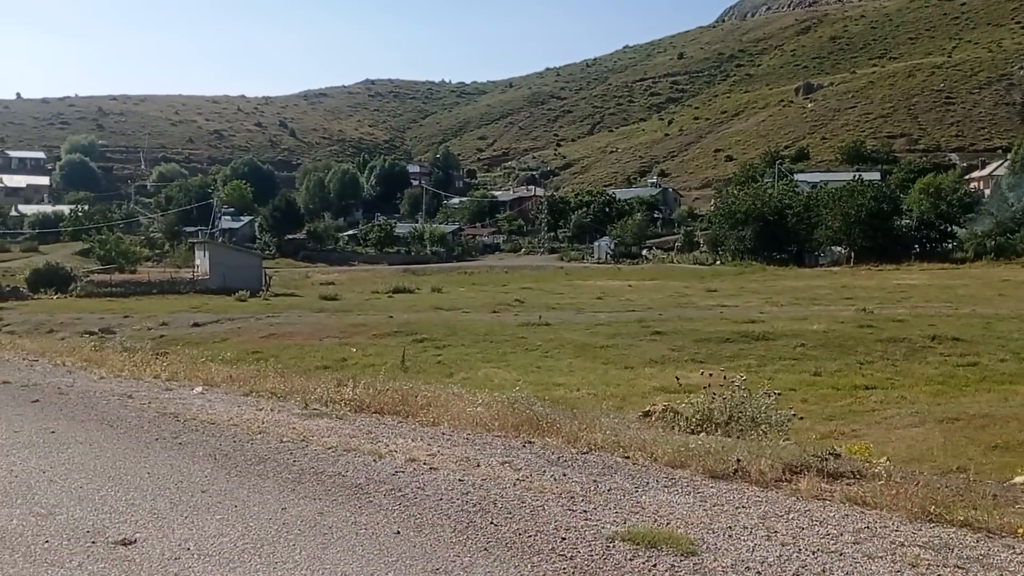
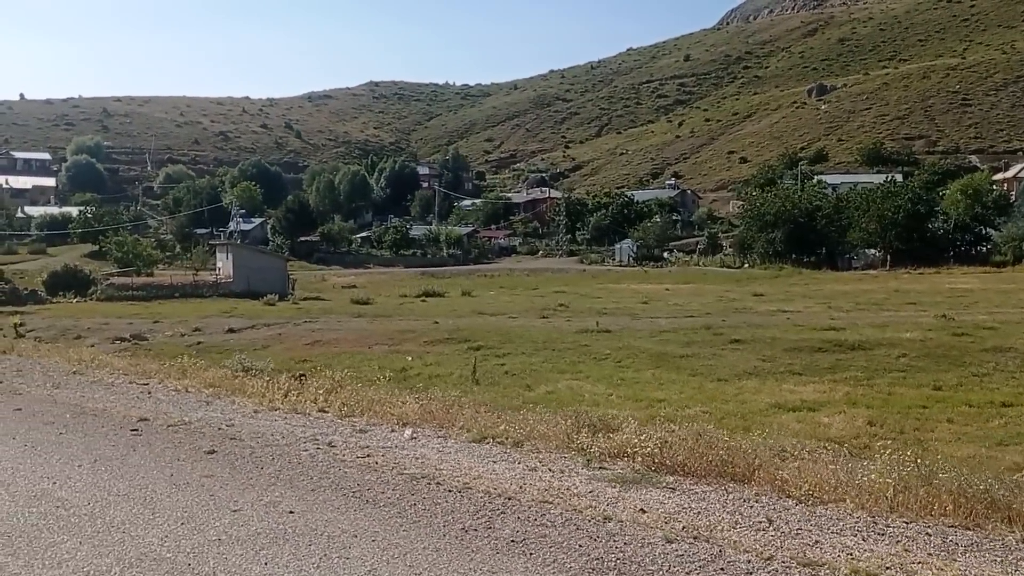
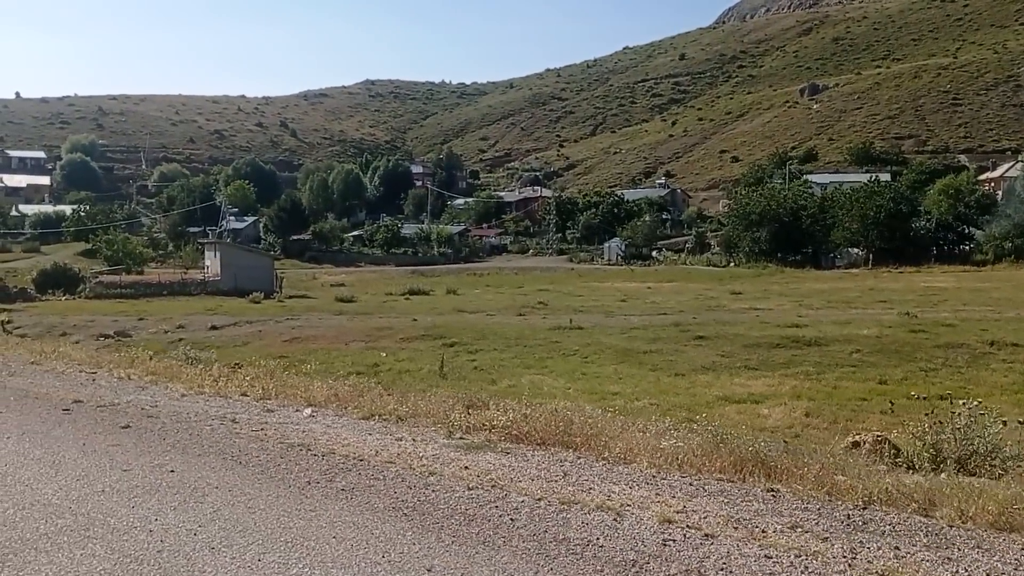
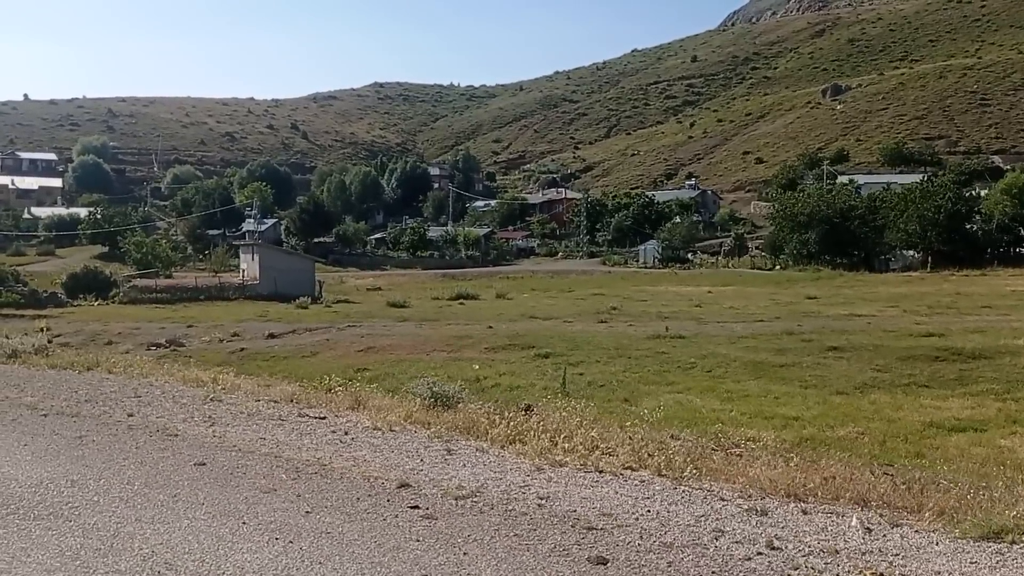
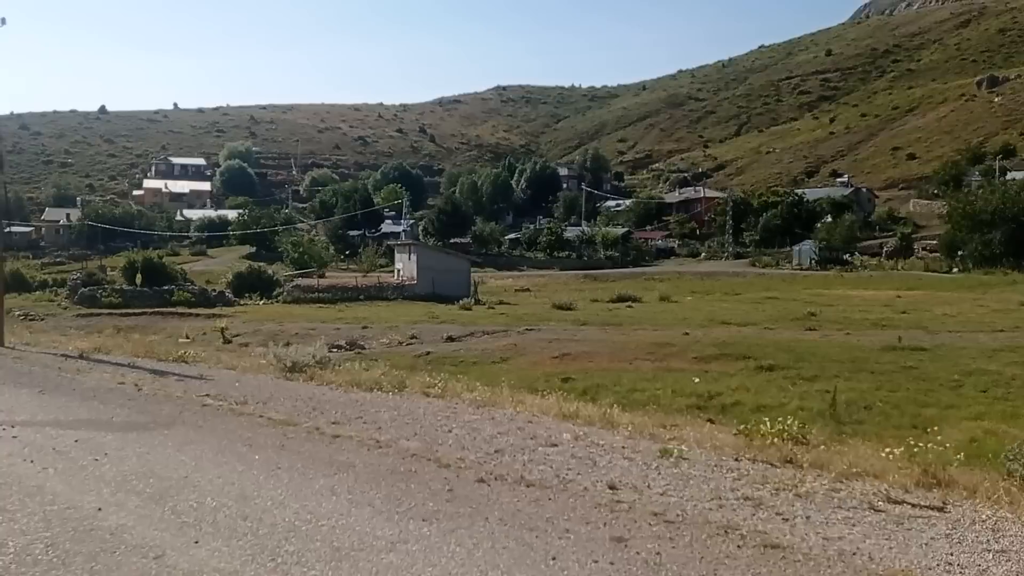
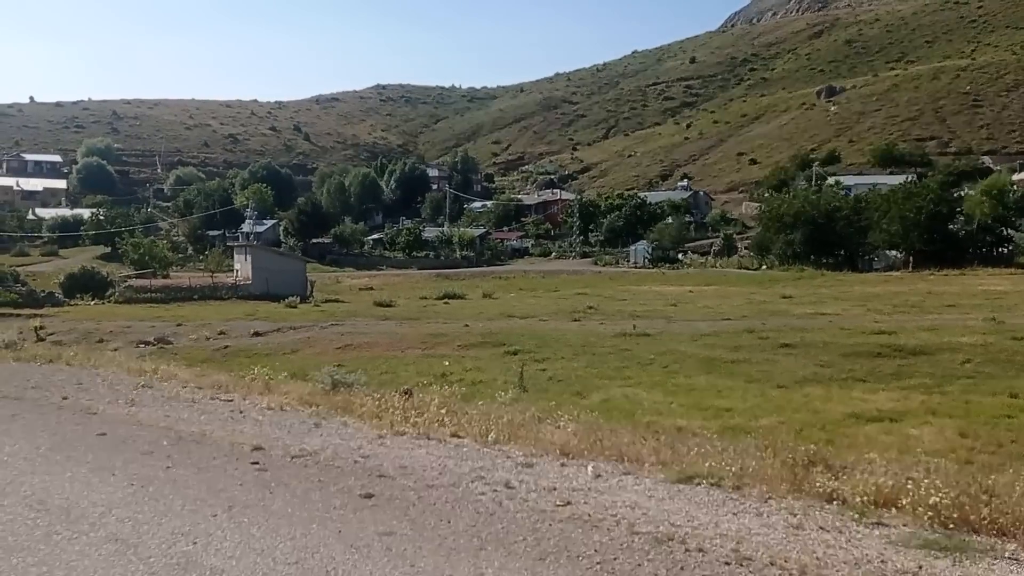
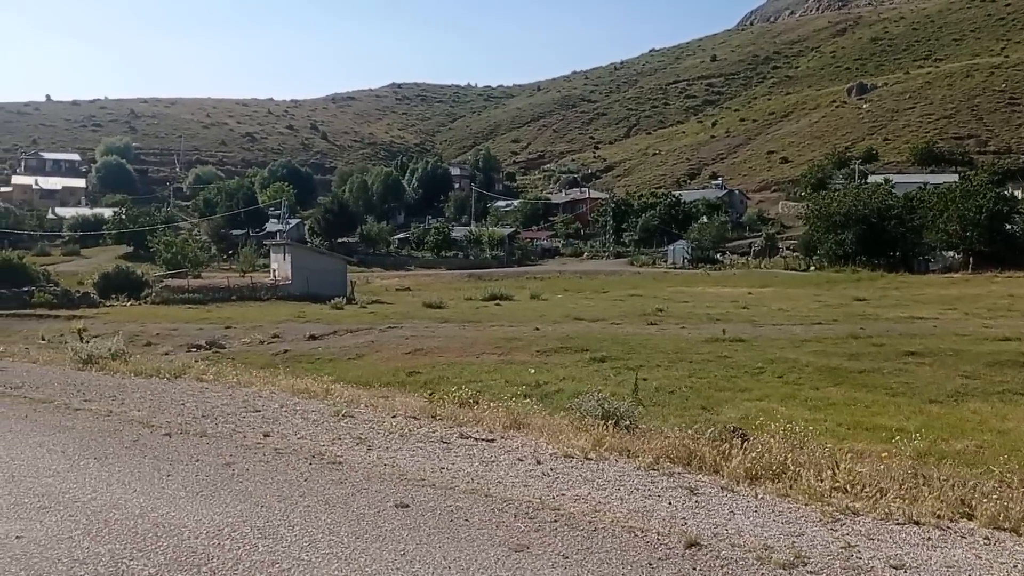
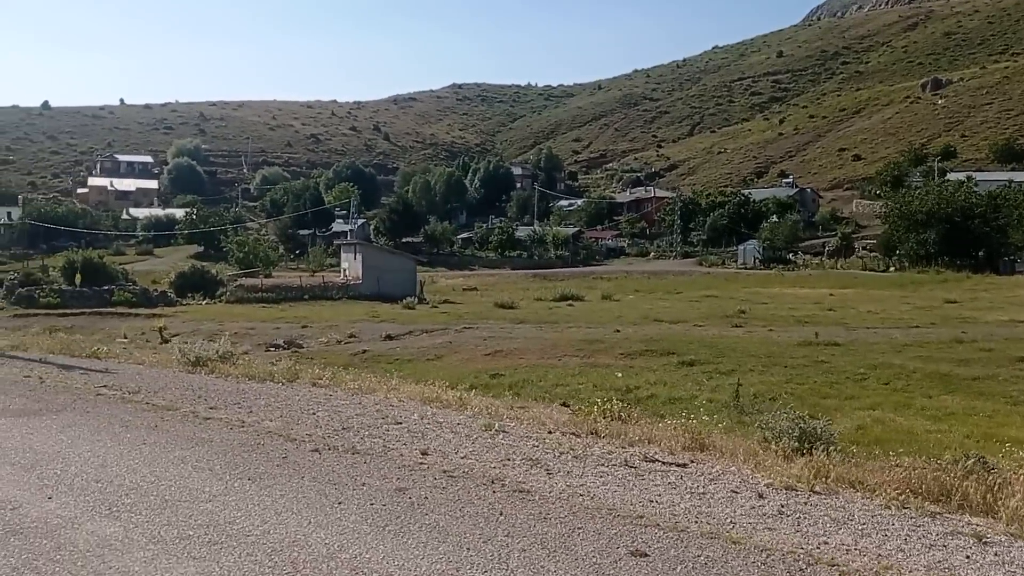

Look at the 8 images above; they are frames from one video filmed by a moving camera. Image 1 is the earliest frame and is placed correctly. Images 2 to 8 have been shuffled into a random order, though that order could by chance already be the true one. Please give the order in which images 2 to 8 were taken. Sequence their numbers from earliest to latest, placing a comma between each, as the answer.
3, 2, 6, 4, 7, 8, 5
